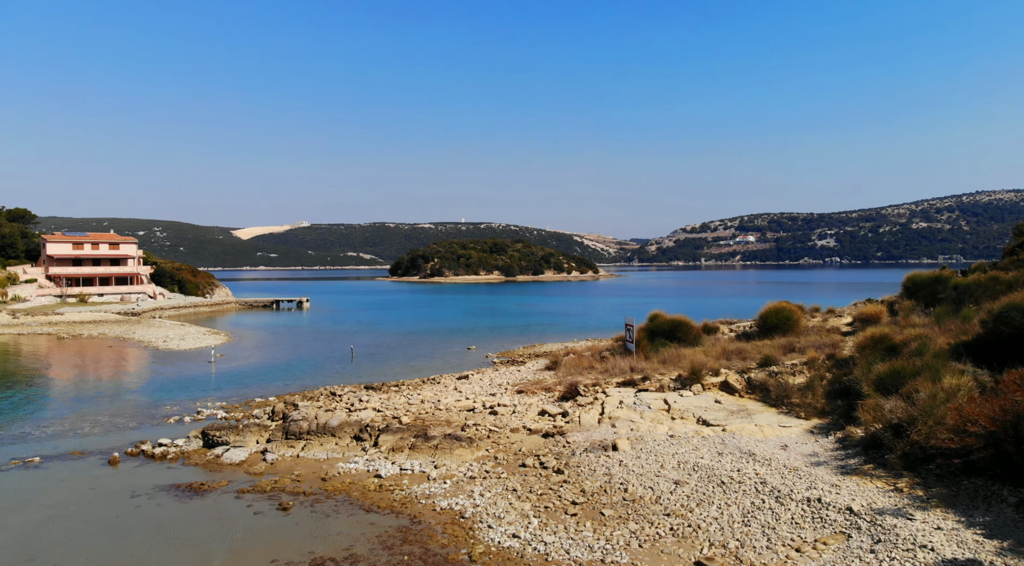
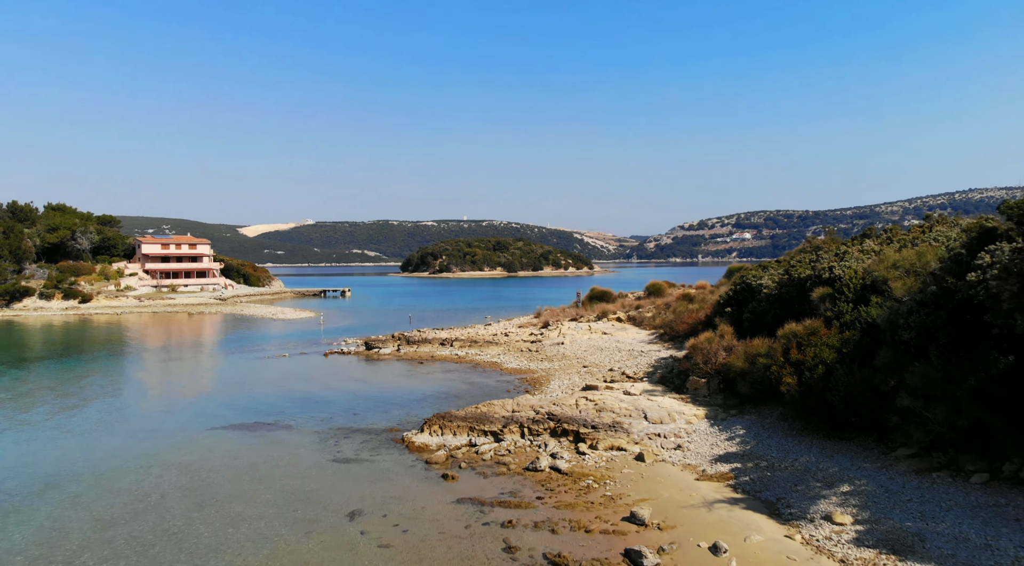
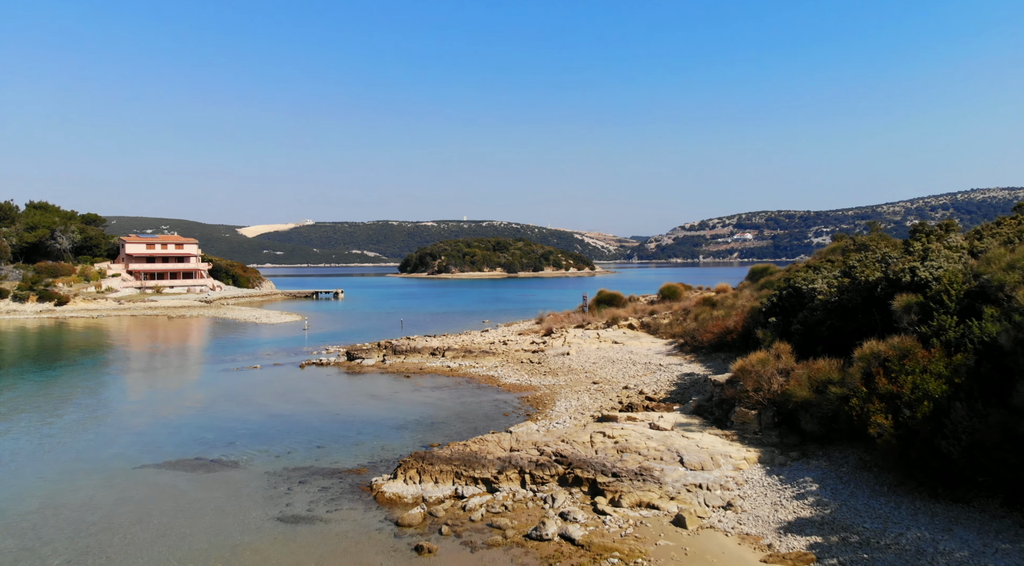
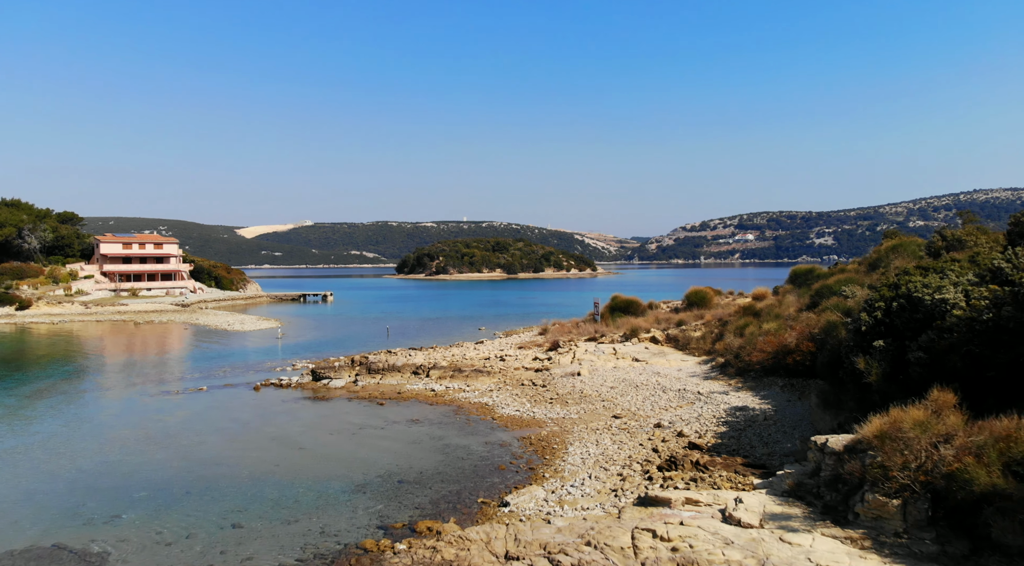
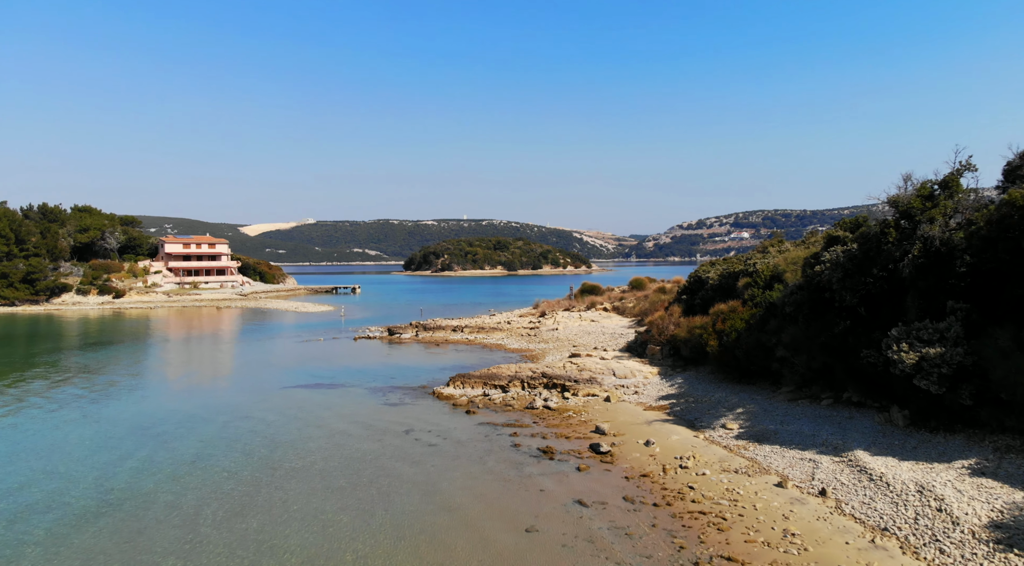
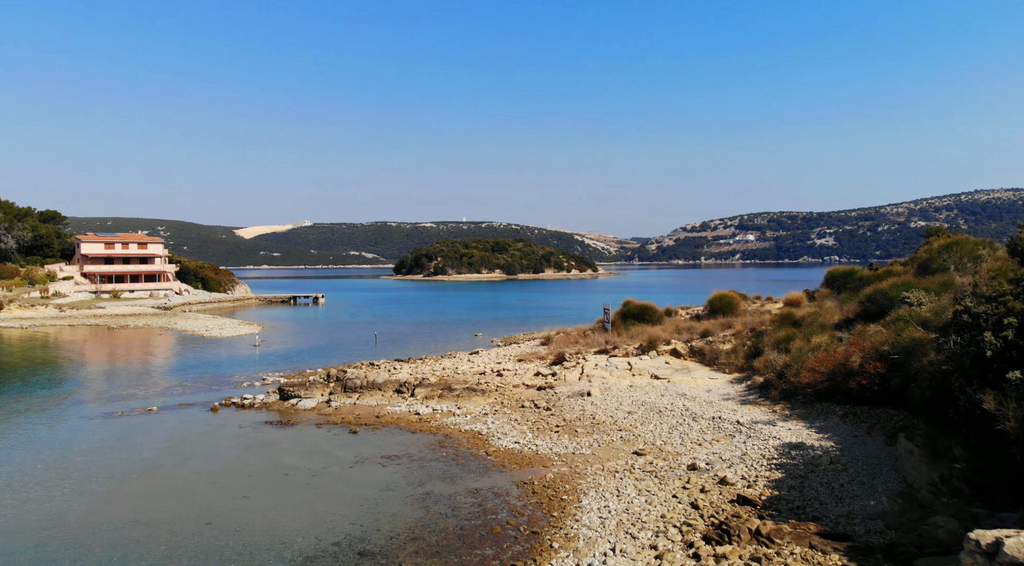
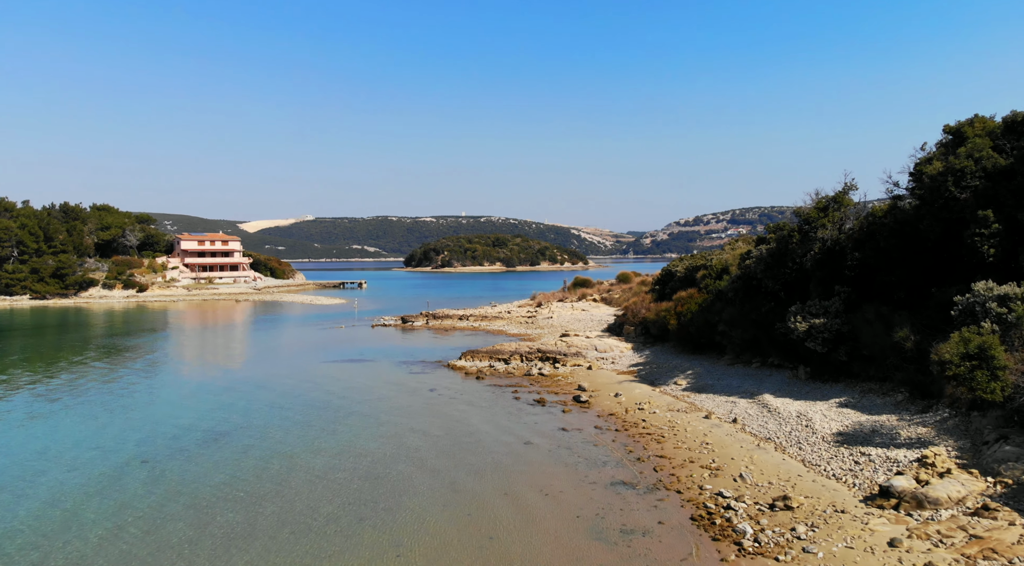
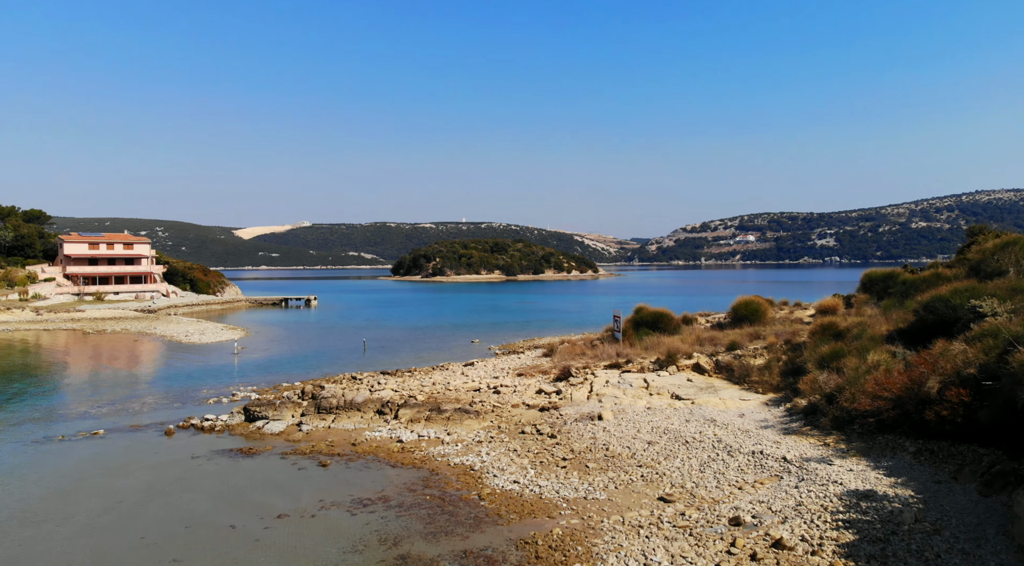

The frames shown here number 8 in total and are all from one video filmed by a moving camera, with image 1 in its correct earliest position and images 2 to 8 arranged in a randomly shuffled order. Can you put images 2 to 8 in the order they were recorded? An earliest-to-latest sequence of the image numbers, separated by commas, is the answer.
8, 6, 4, 3, 2, 5, 7
